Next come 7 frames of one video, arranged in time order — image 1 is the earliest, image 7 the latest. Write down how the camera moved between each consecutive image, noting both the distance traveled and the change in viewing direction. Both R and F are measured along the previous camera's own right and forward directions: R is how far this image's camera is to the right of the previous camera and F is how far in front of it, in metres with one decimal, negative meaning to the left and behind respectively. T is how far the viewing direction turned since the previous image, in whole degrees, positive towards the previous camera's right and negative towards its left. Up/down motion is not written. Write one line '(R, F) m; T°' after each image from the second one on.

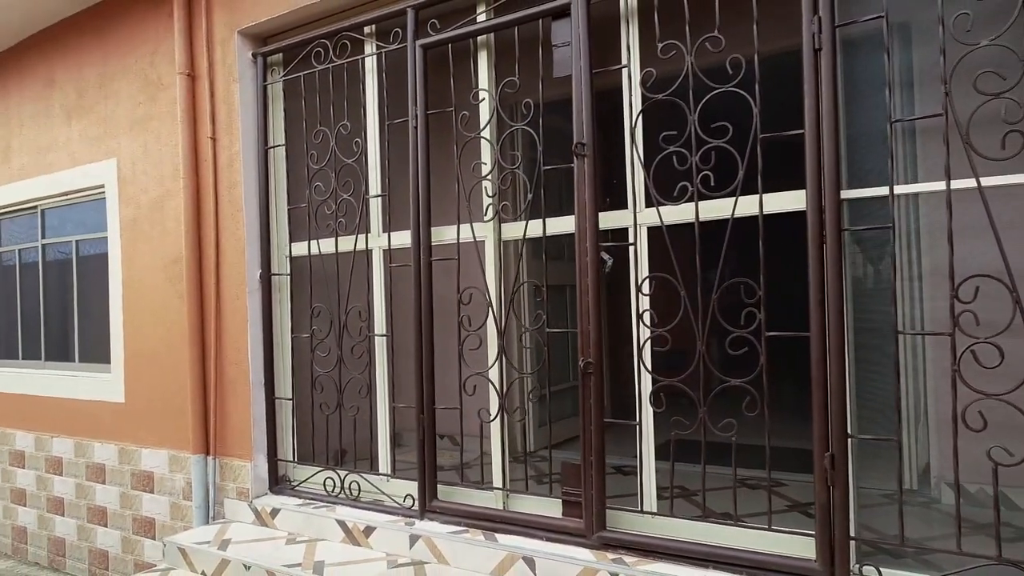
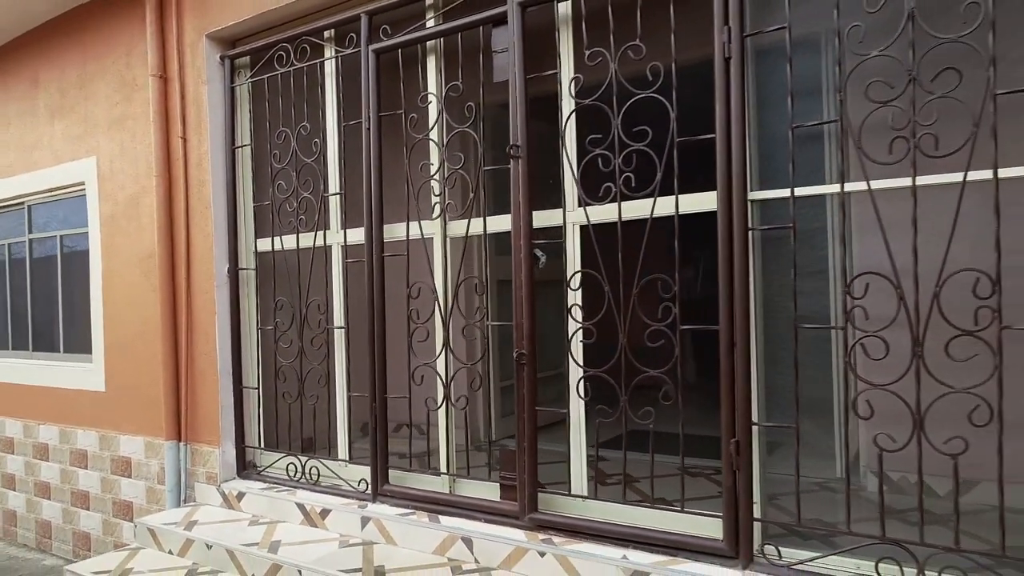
(+0.2, -0.1) m; -1°
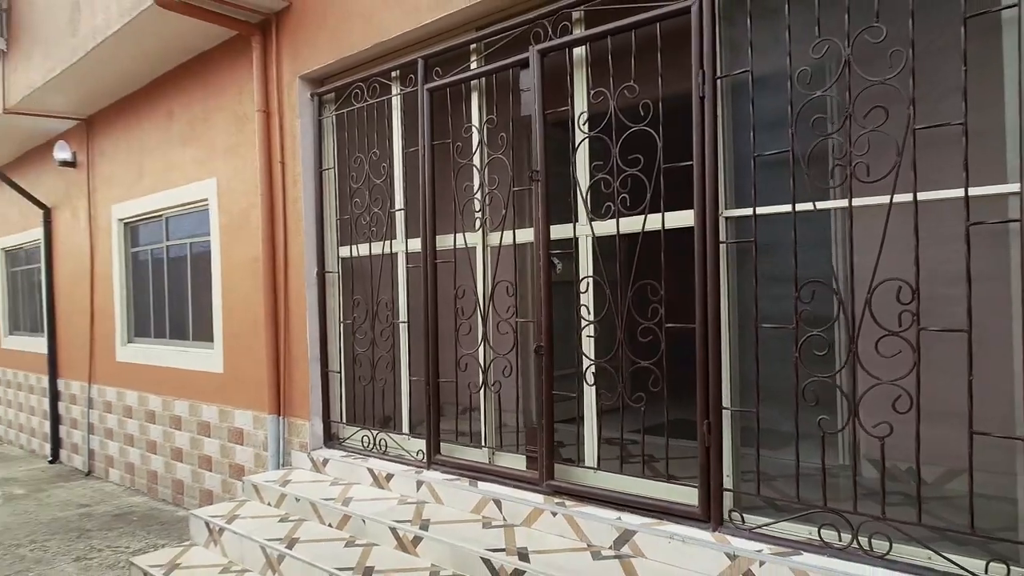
(+0.4, -0.4) m; -9°
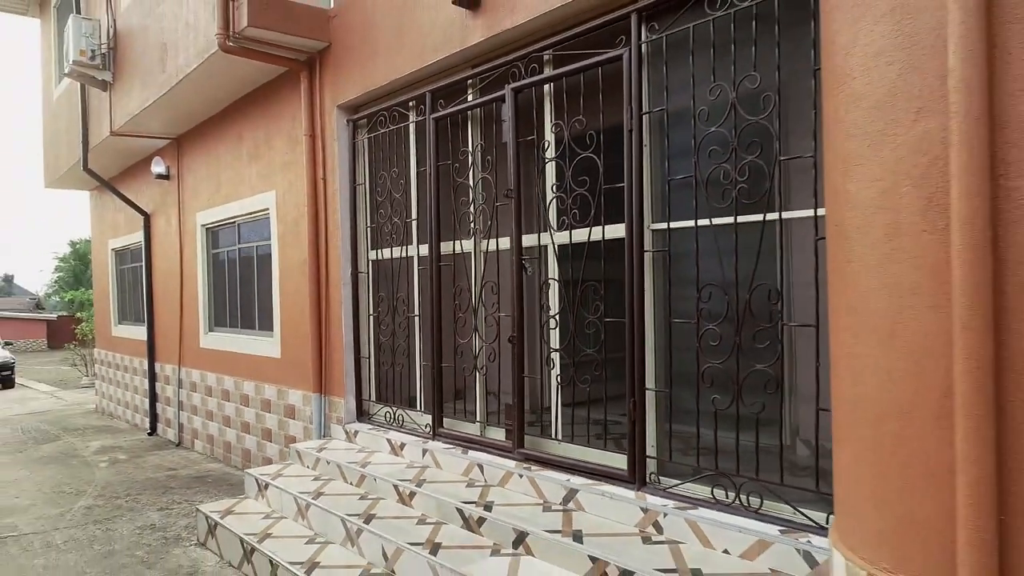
(+0.5, -0.5) m; -7°
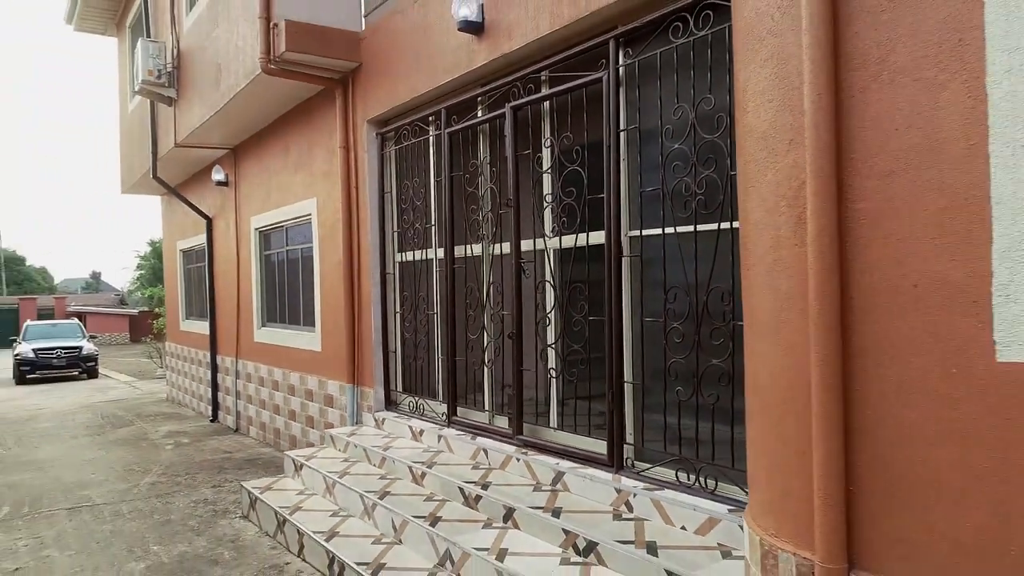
(+0.3, -0.3) m; -5°
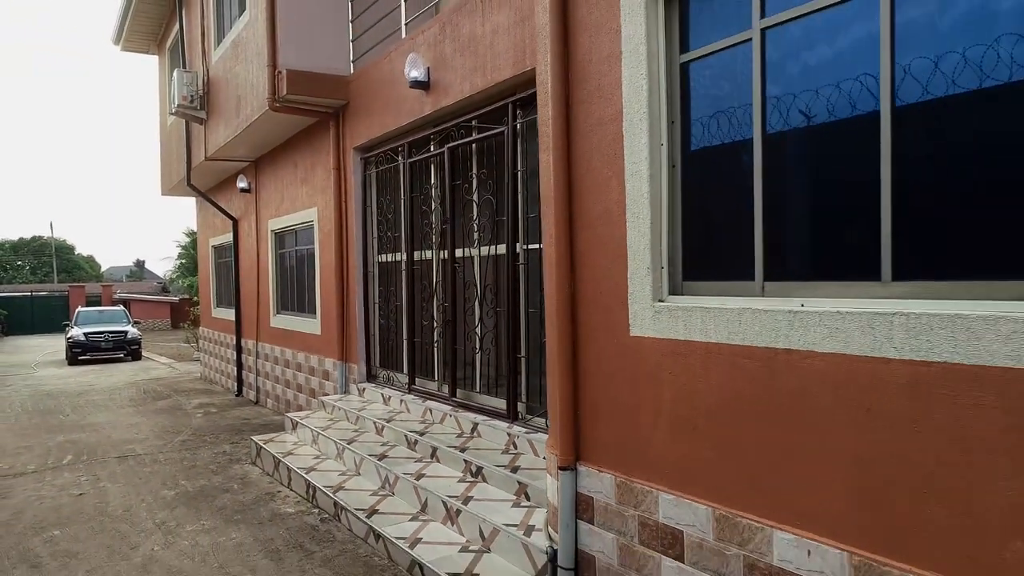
(+0.7, -1.1) m; -3°
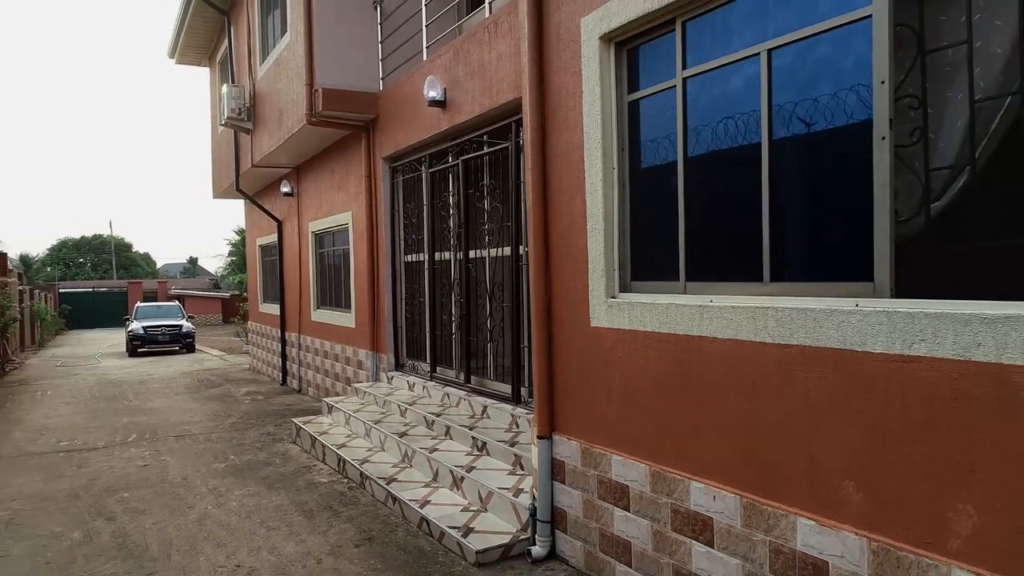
(+0.3, -0.5) m; -3°
